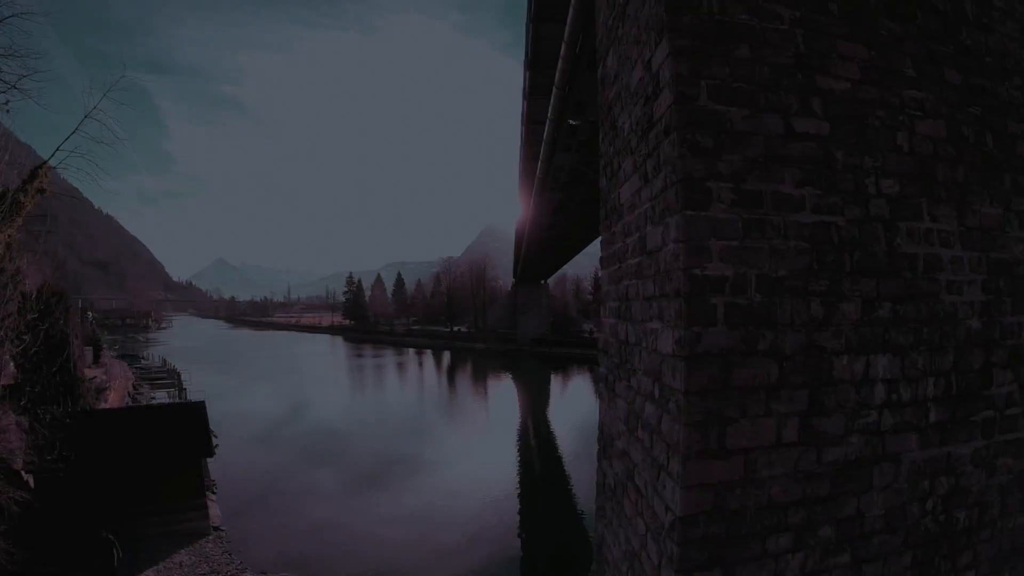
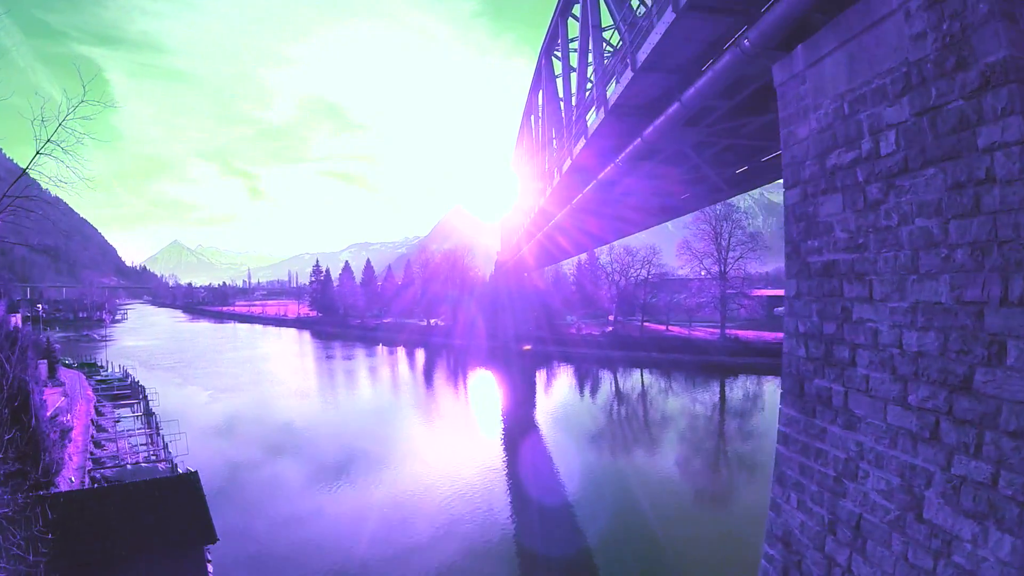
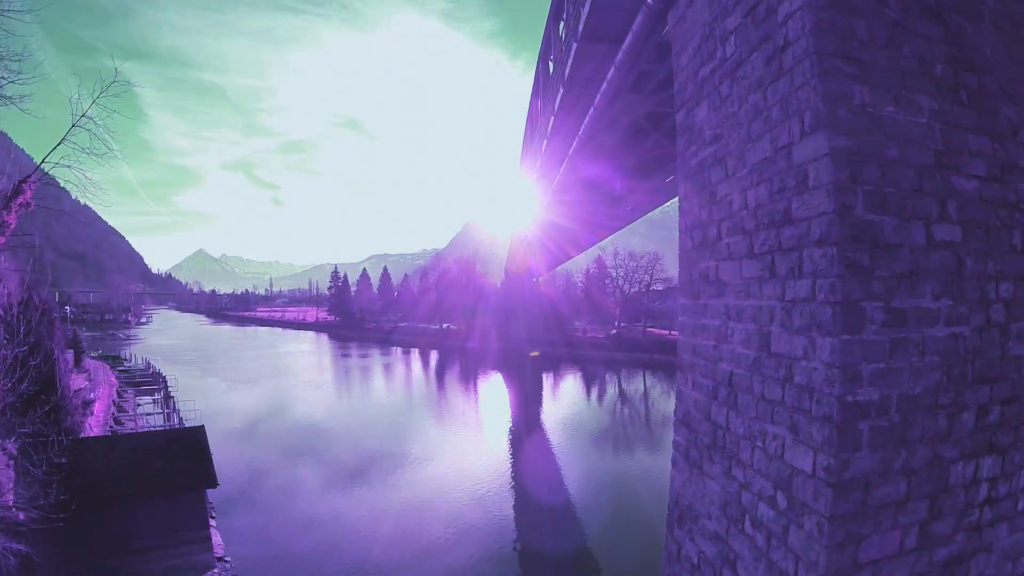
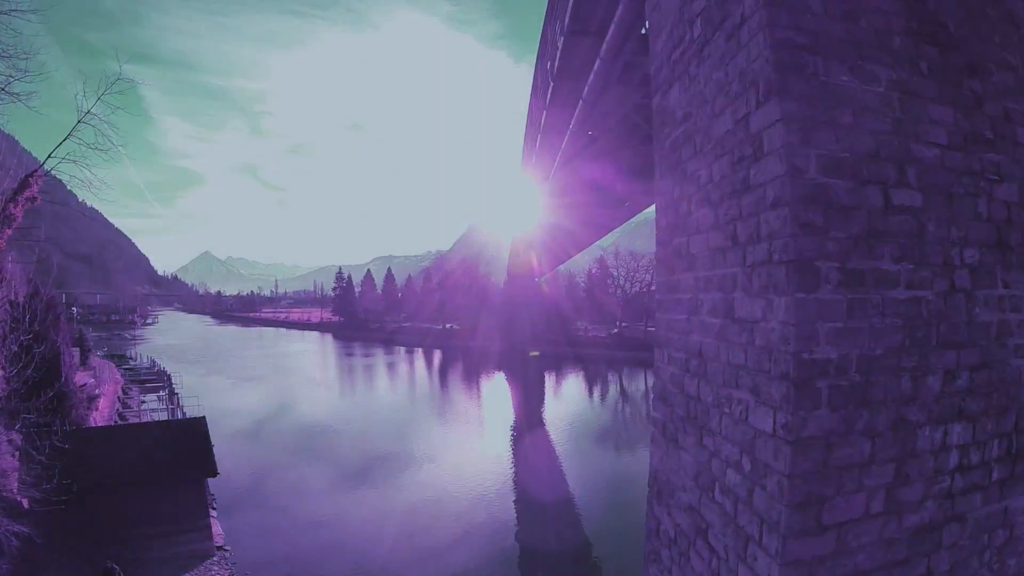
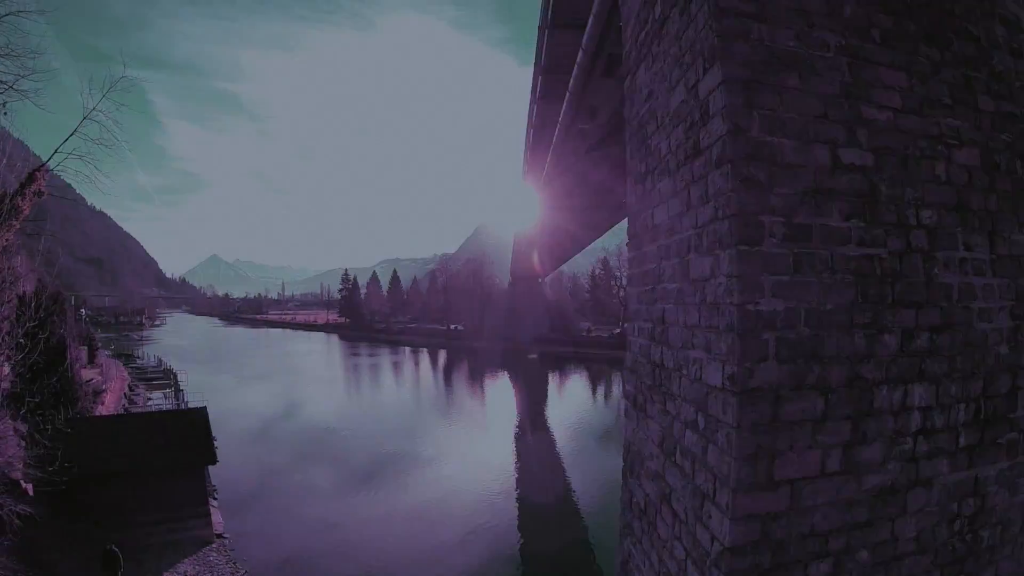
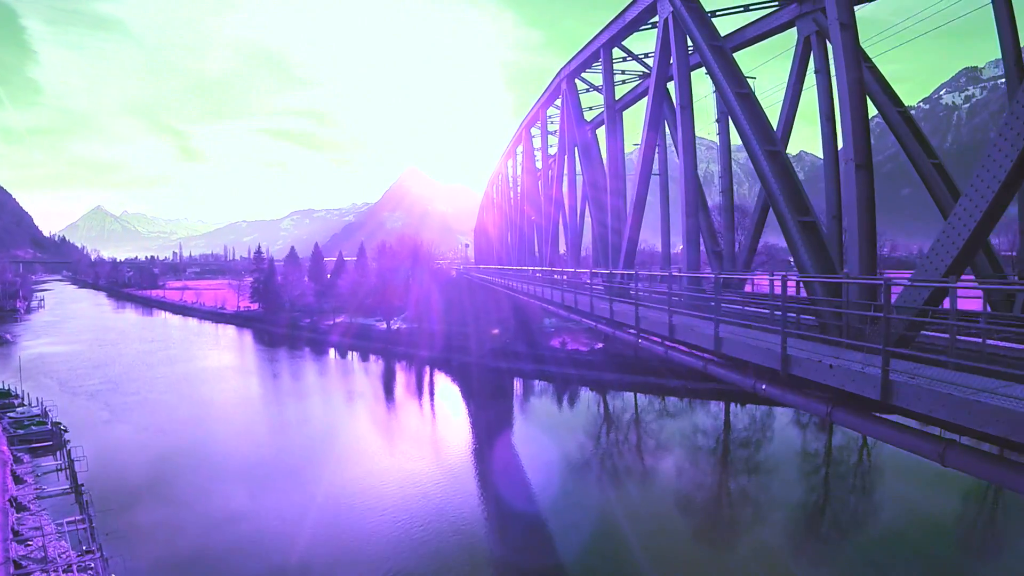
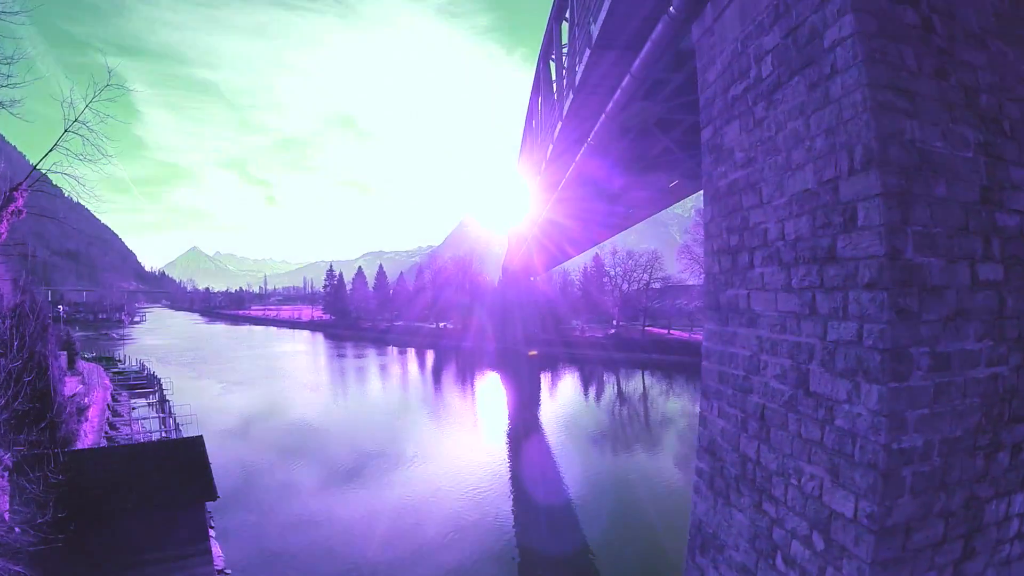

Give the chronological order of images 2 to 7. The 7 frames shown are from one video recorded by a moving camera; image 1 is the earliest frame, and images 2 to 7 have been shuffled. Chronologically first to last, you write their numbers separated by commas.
5, 4, 3, 7, 2, 6
